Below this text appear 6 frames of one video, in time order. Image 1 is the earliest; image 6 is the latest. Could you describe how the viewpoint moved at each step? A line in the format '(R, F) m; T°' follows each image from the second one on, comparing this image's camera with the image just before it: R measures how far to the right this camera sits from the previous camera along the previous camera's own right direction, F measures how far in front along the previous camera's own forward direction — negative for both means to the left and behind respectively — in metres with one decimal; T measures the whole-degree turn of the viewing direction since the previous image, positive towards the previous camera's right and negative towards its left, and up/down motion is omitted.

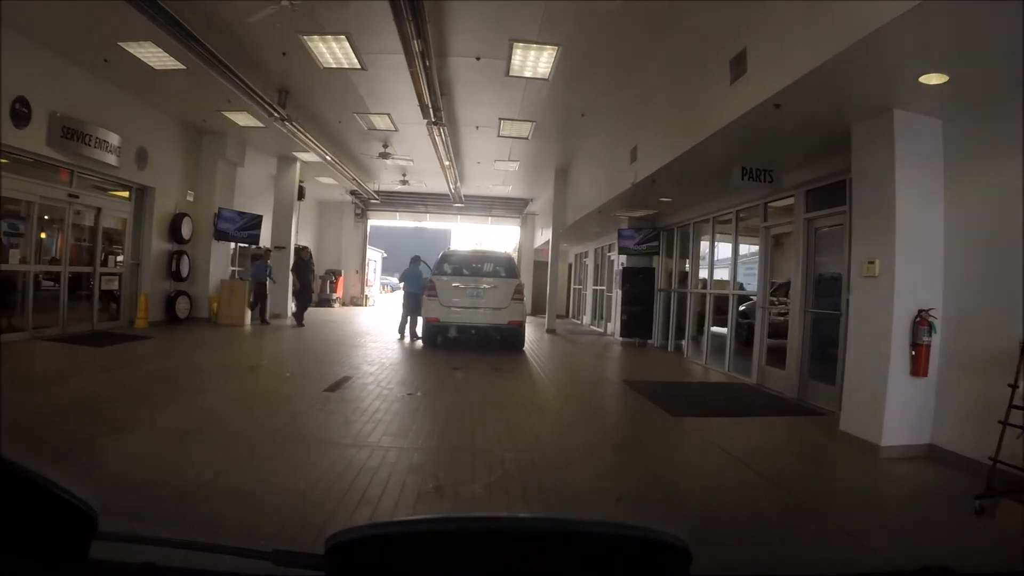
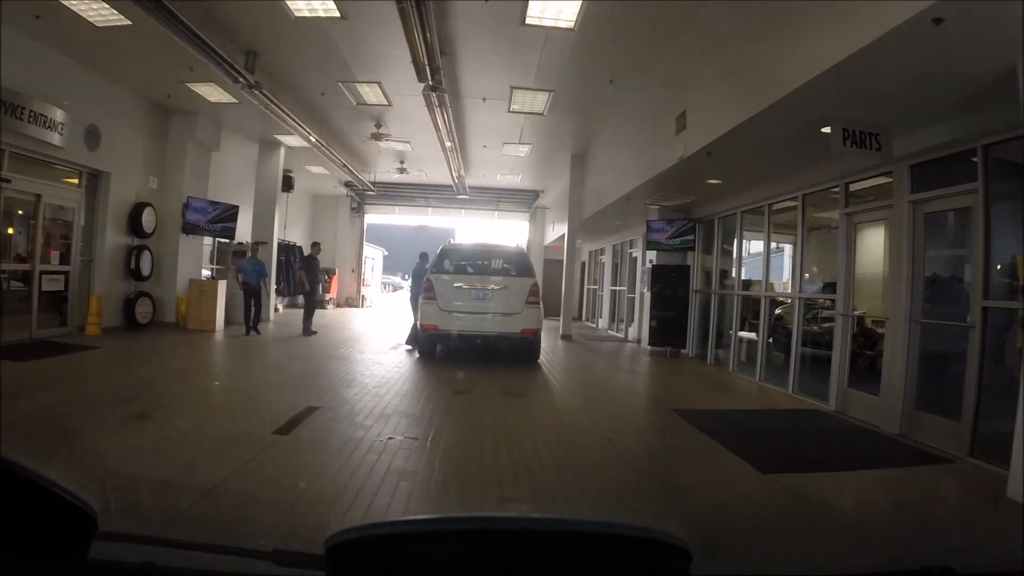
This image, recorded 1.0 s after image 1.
(-0.1, +1.2) m; 0°
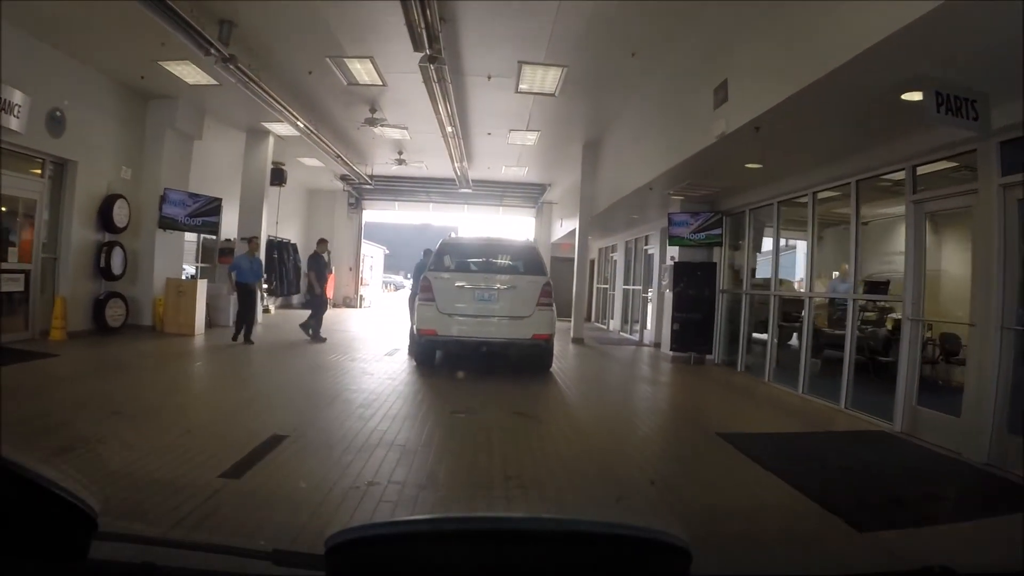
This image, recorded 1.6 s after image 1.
(-0.1, +0.7) m; 0°
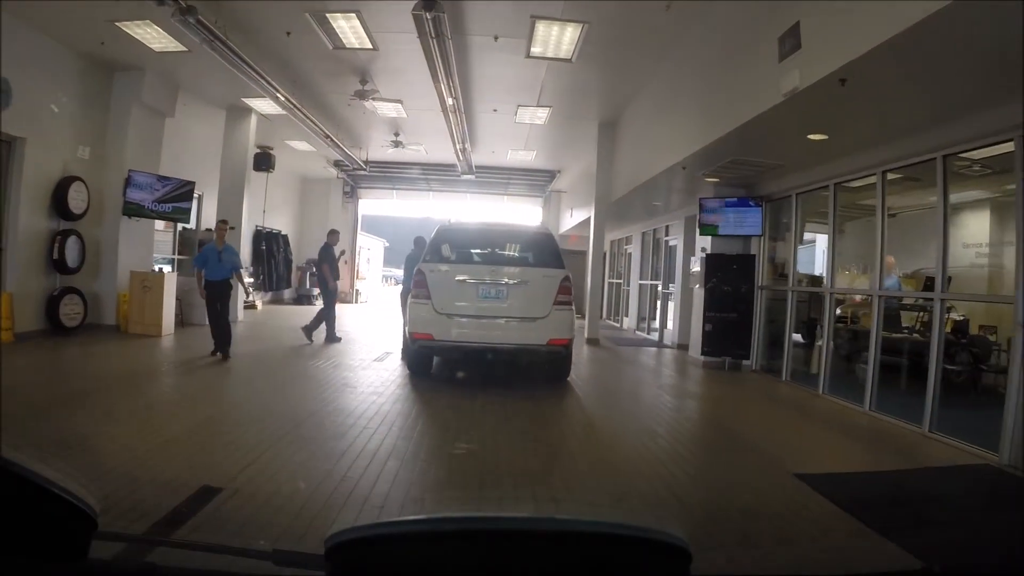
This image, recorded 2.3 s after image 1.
(-0.1, +0.8) m; 0°
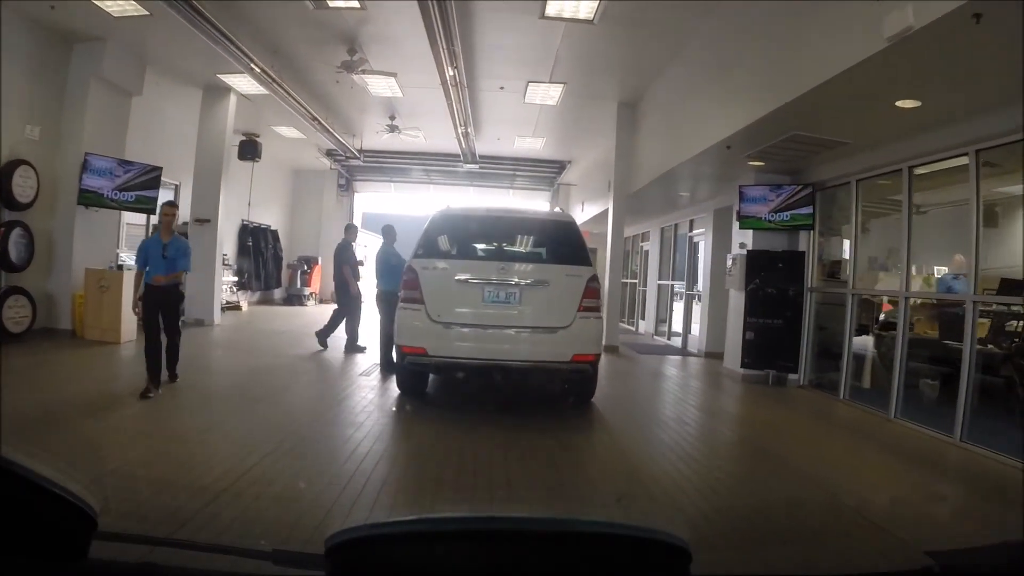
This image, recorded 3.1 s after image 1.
(-0.1, +0.8) m; 0°
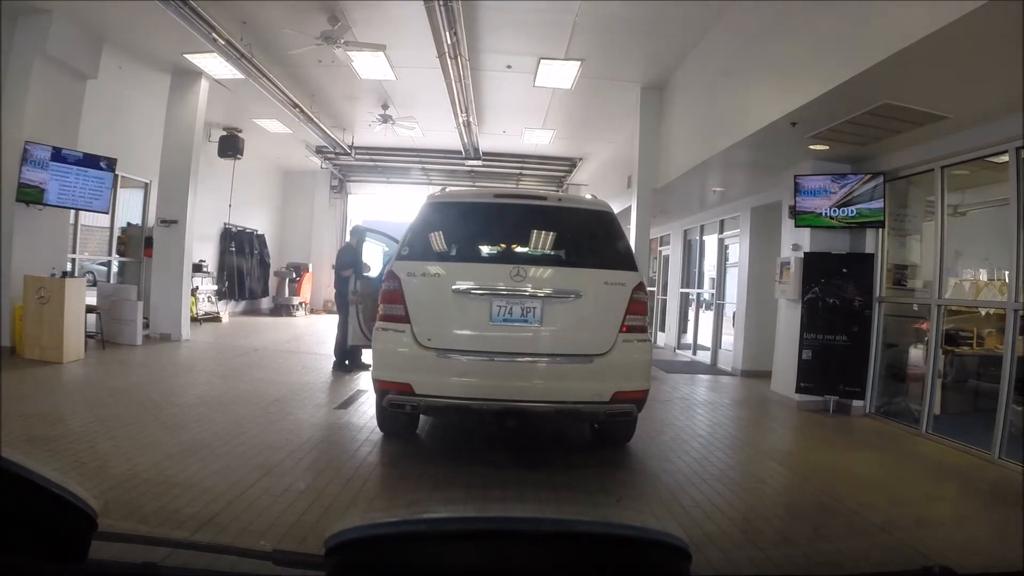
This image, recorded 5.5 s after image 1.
(-0.1, +0.8) m; 0°
